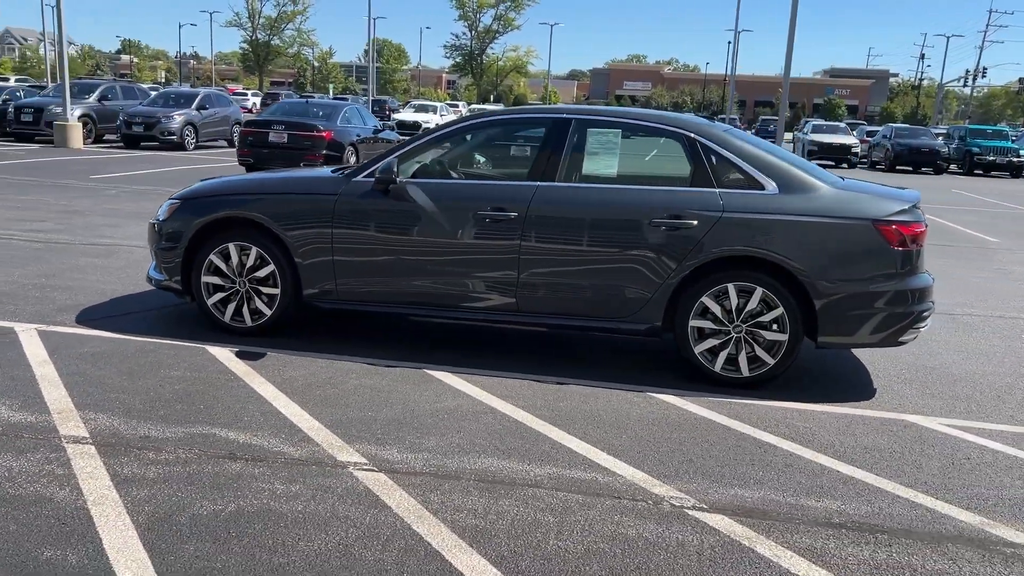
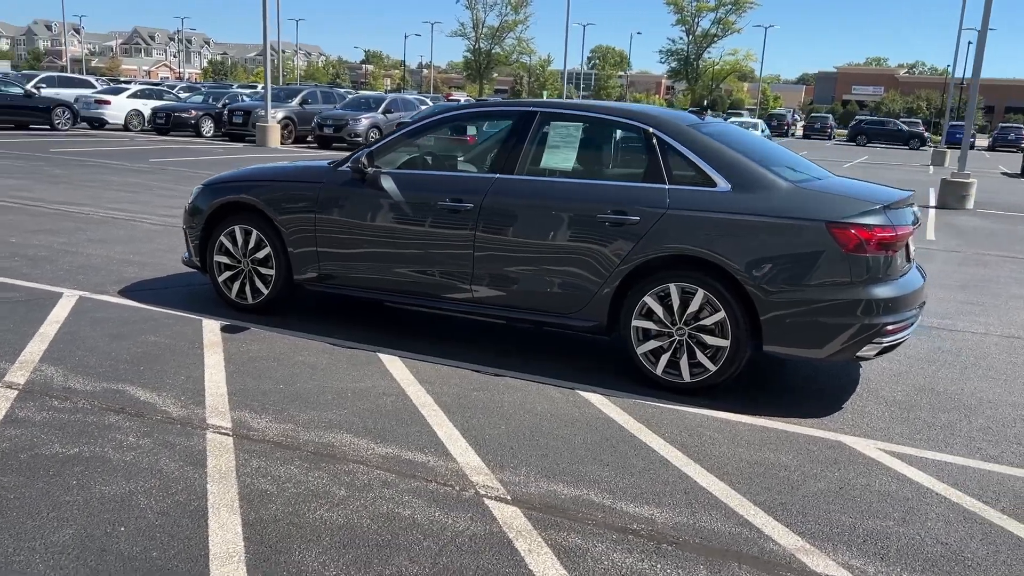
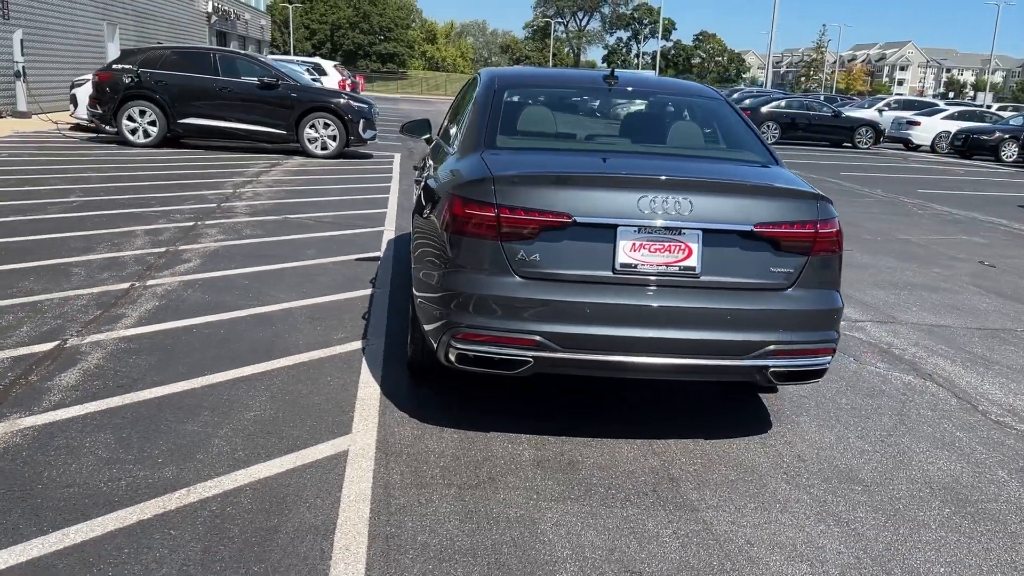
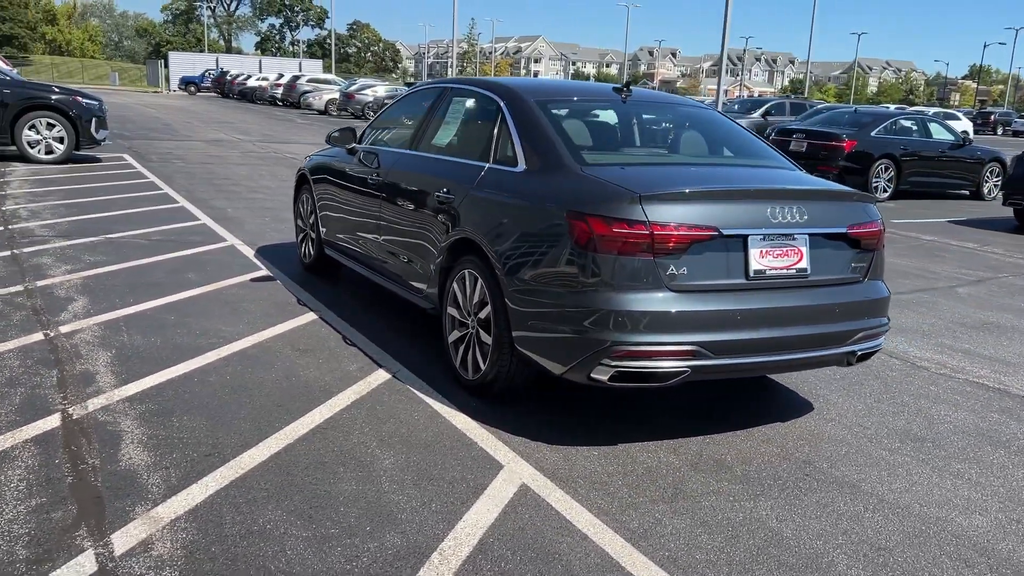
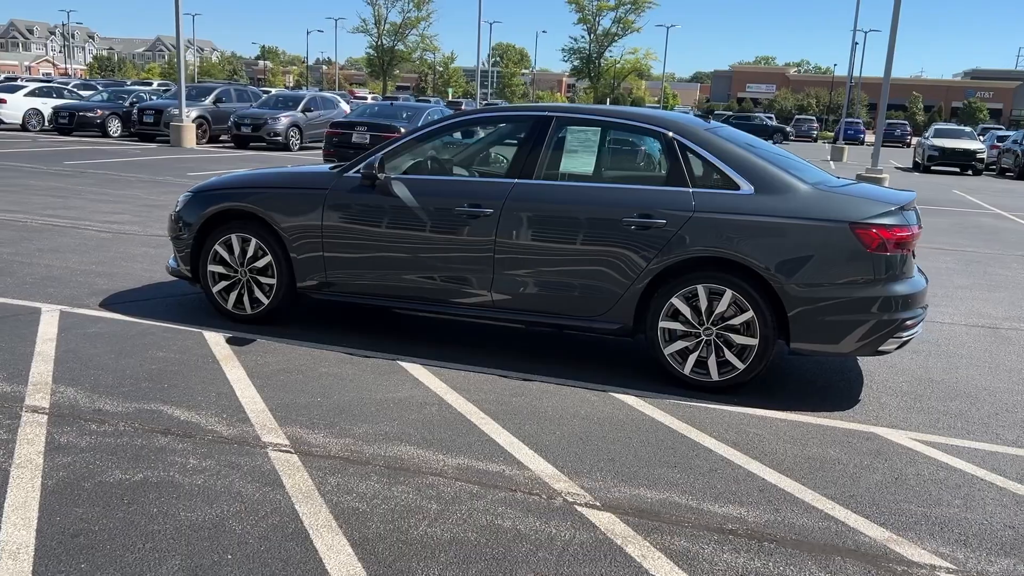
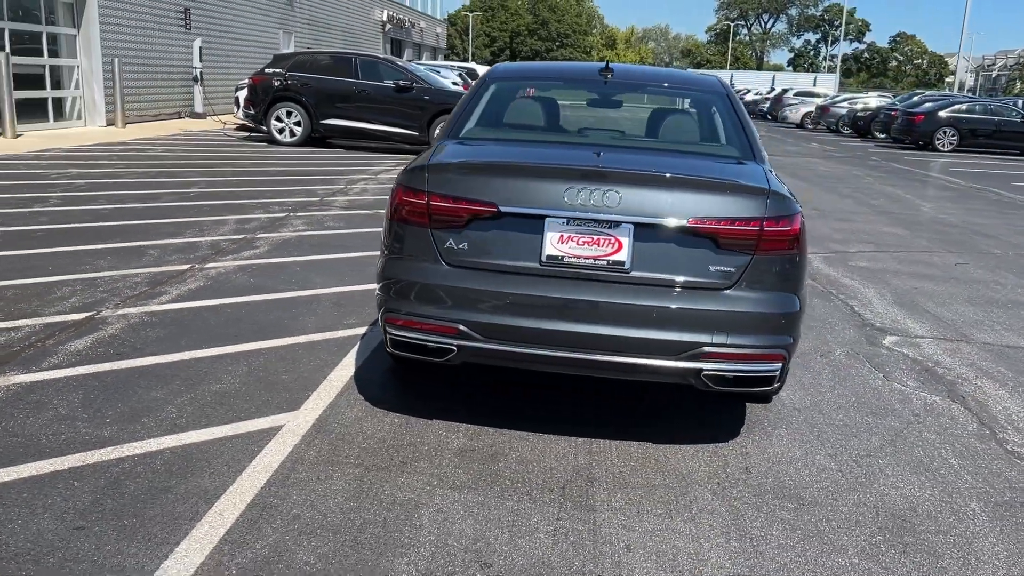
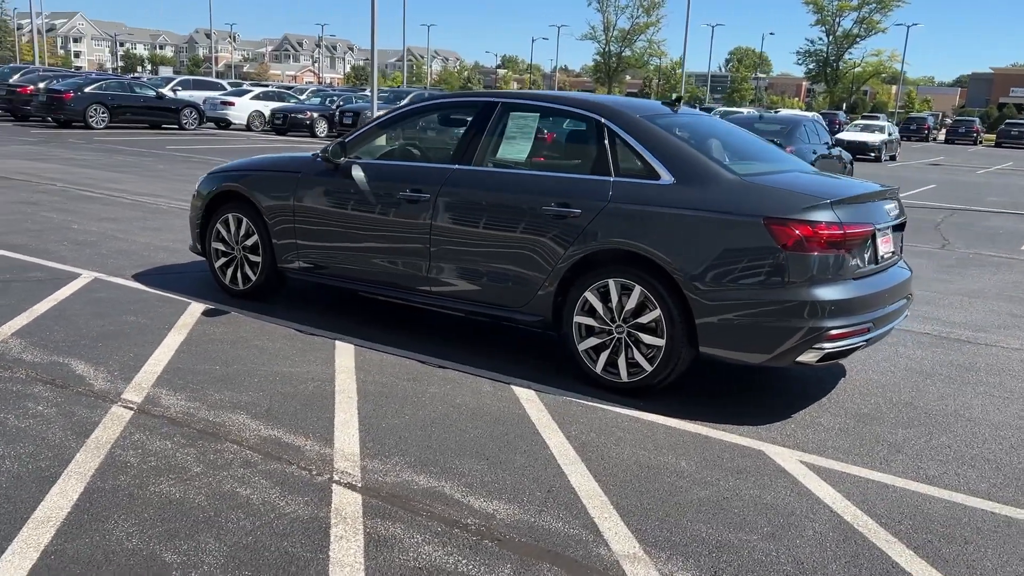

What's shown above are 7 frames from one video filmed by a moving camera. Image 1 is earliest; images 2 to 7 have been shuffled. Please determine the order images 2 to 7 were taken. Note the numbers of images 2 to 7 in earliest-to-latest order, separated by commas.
5, 2, 7, 4, 3, 6
